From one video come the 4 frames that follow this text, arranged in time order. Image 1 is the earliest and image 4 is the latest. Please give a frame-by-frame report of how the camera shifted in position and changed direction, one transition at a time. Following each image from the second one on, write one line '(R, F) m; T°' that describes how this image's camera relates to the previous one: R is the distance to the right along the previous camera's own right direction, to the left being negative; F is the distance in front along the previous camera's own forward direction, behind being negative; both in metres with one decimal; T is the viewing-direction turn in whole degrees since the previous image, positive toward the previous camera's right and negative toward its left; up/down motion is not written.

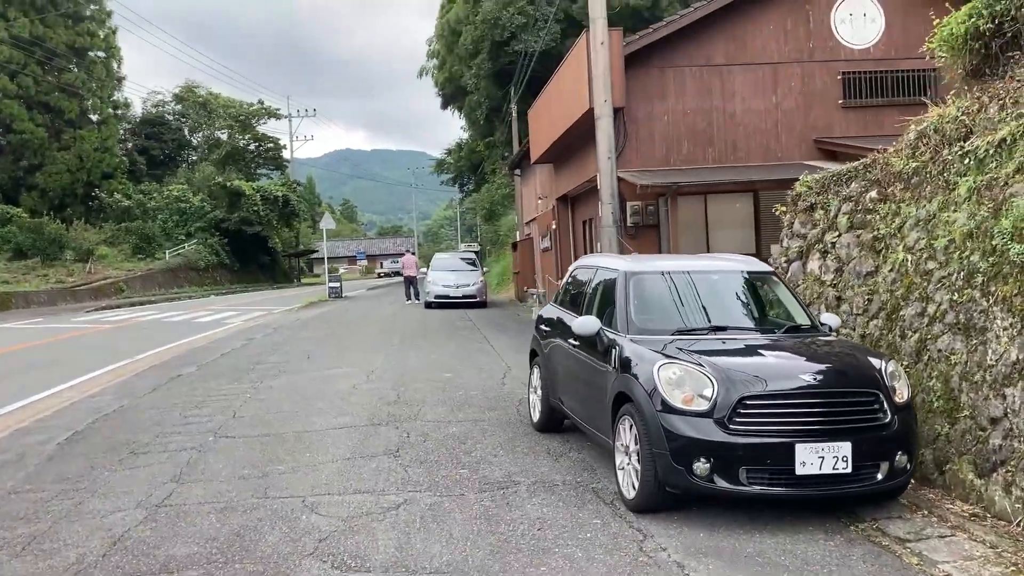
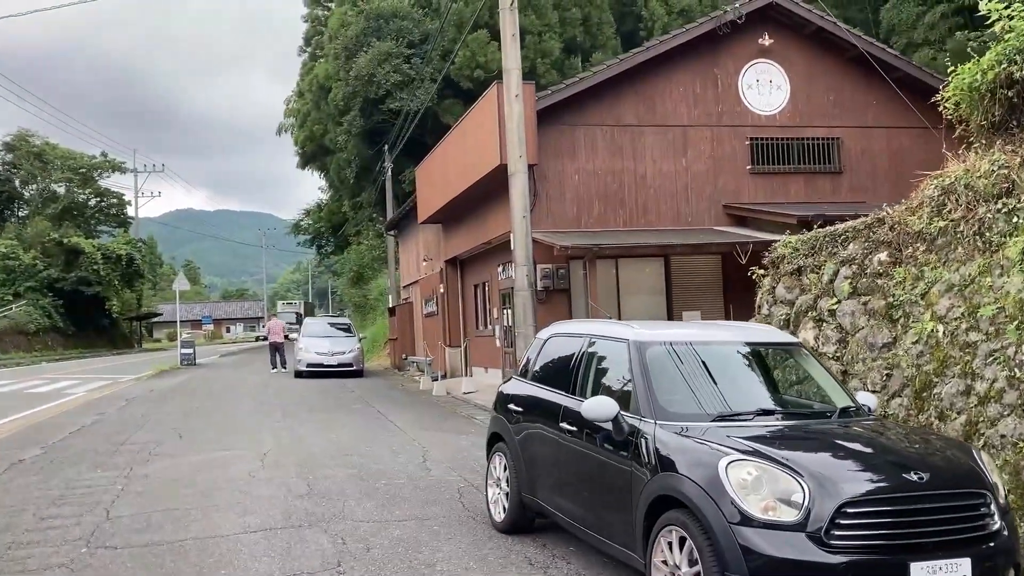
(-0.8, +1.3) m; +9°
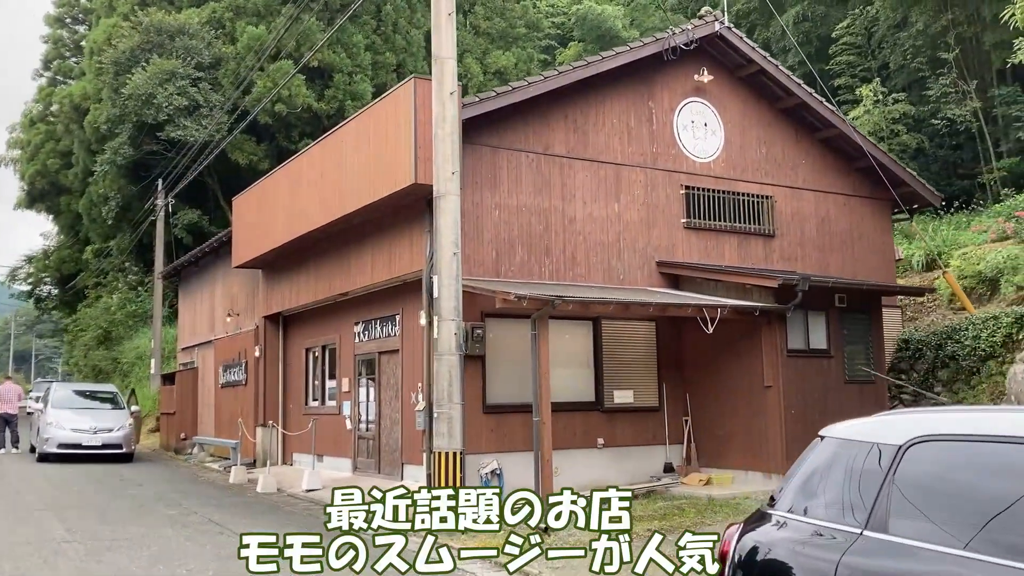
(-1.9, +3.8) m; +16°
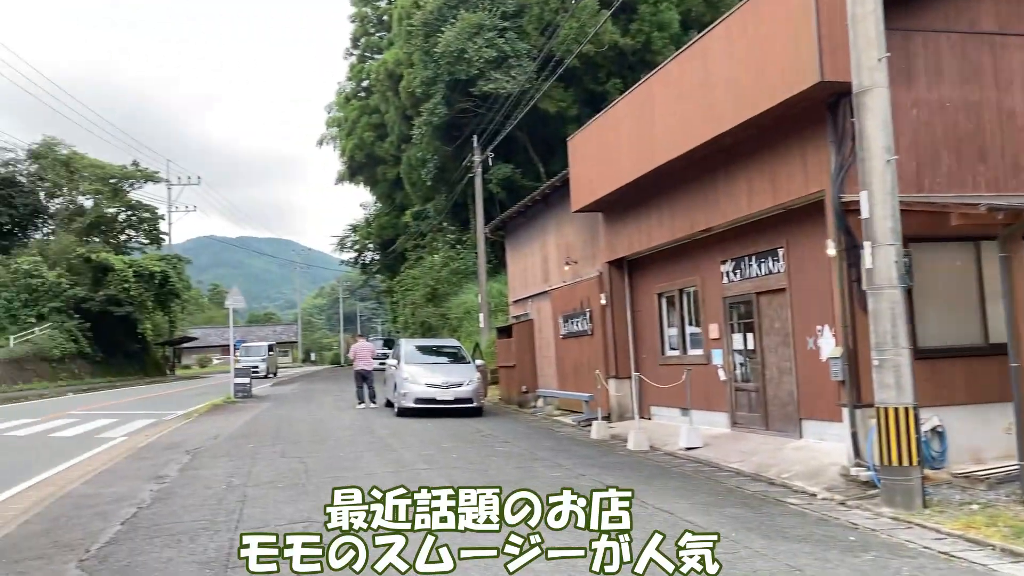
(-1.3, +1.3) m; -18°
